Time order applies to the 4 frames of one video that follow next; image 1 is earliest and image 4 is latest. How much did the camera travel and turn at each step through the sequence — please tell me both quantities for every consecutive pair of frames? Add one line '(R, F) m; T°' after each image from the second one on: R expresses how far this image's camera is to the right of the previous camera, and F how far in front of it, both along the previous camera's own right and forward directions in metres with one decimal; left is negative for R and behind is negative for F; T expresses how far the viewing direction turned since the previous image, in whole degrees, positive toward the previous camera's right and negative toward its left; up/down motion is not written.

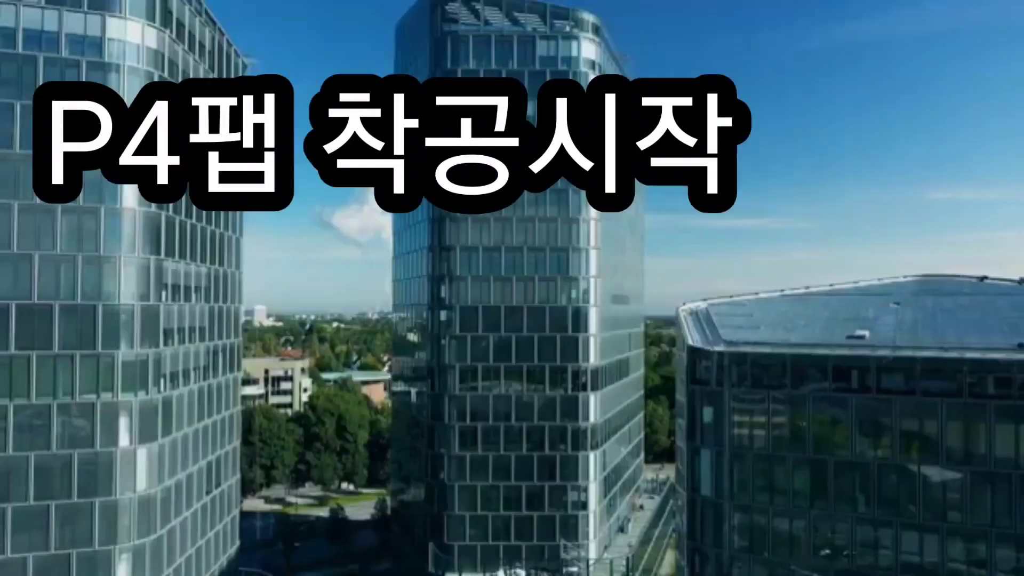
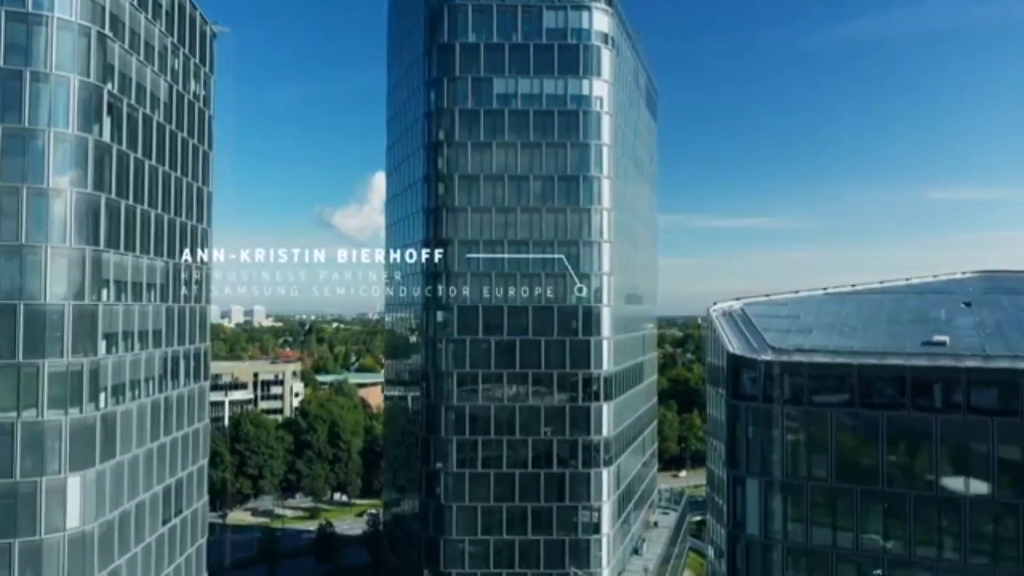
(-0.2, +5.1) m; 0°
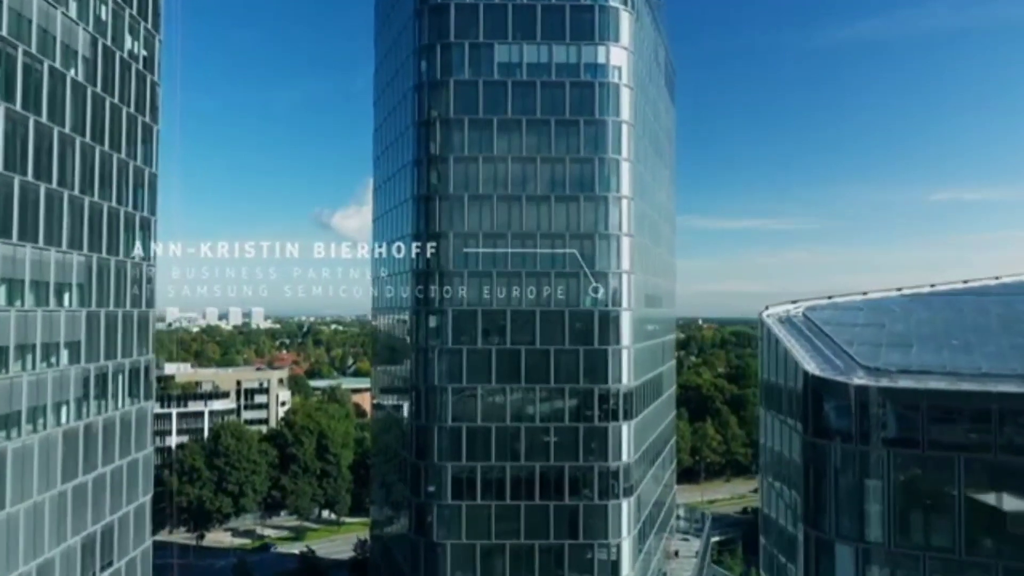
(-0.2, +6.4) m; 0°
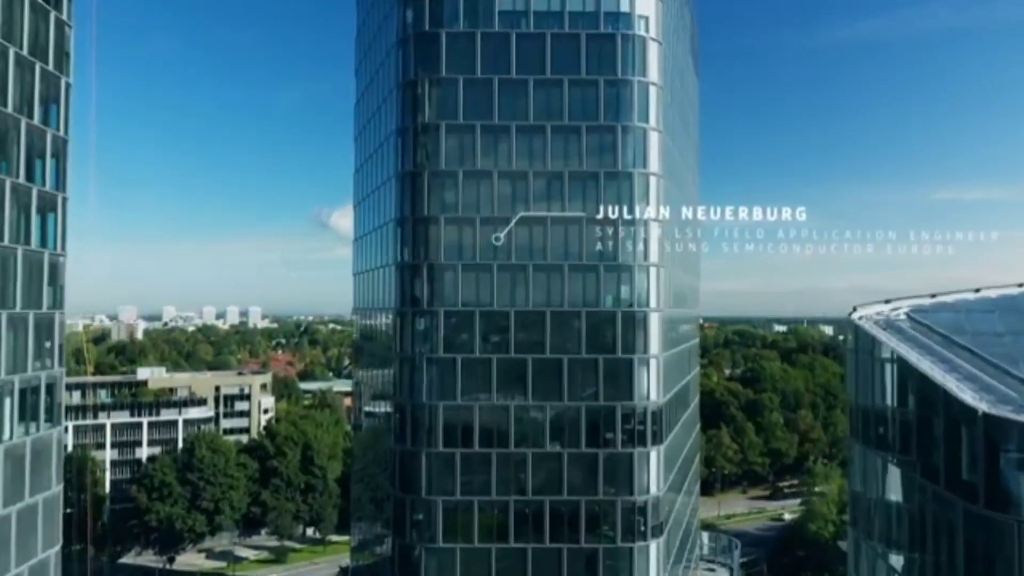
(-0.2, +6.7) m; 0°
